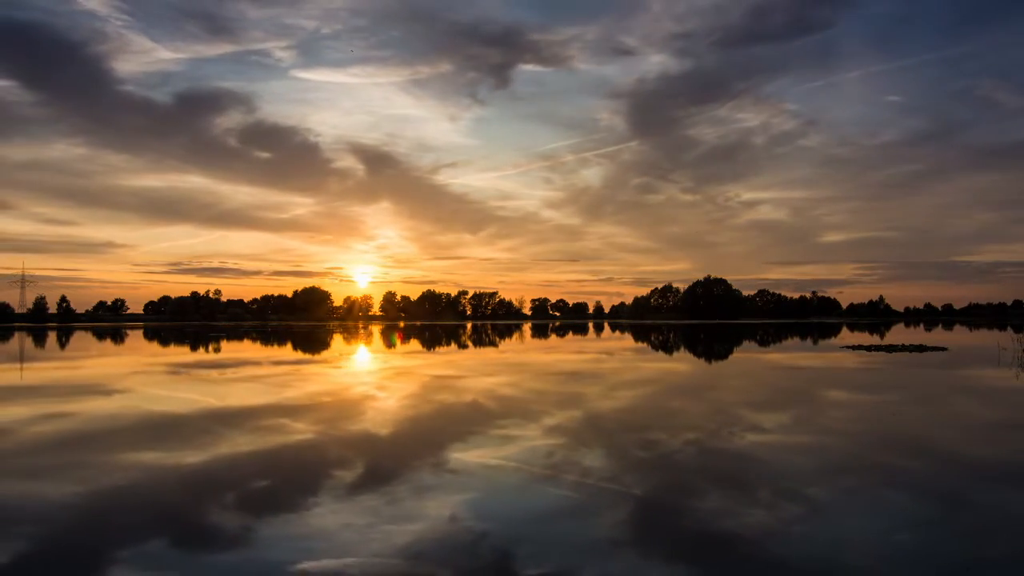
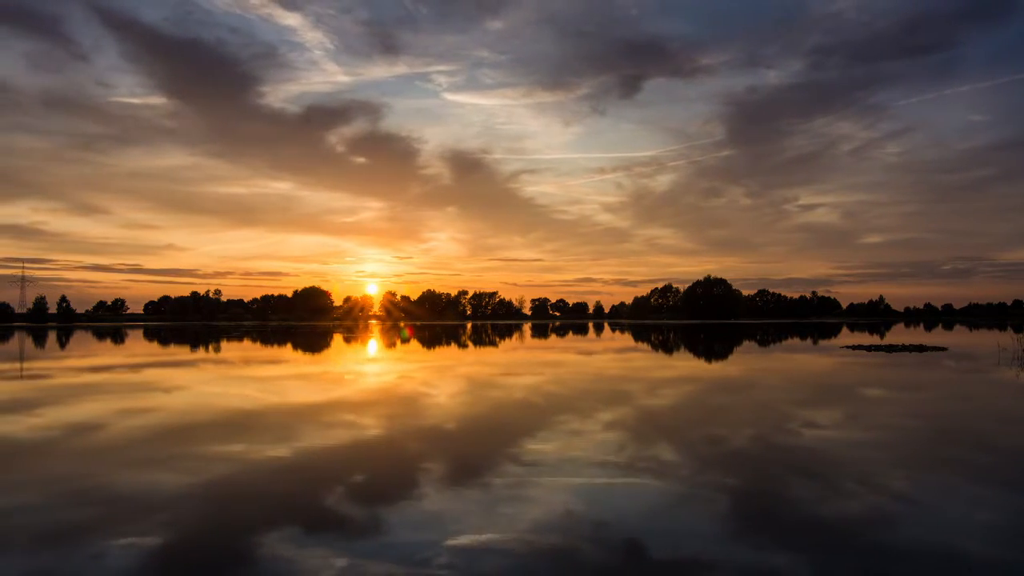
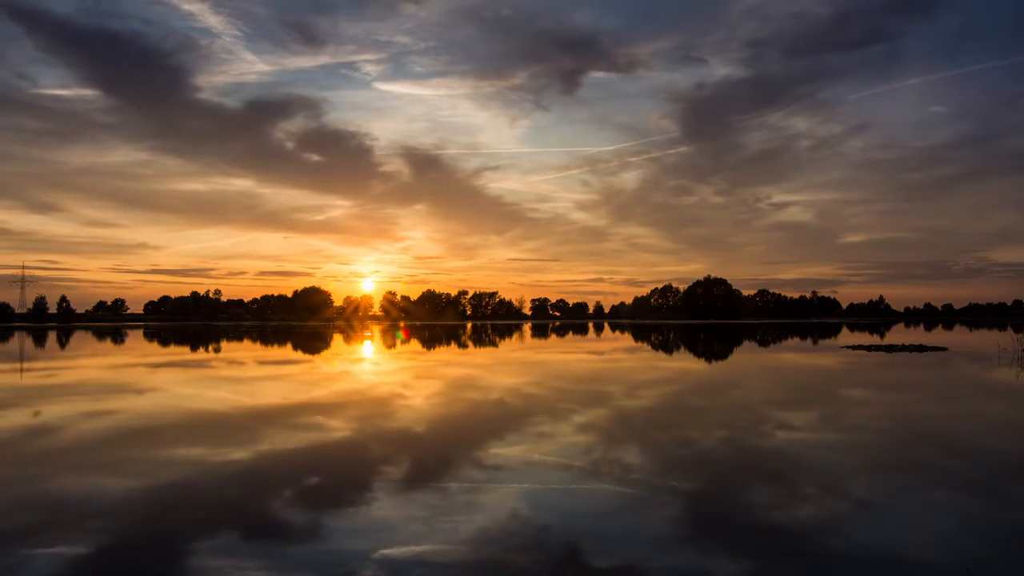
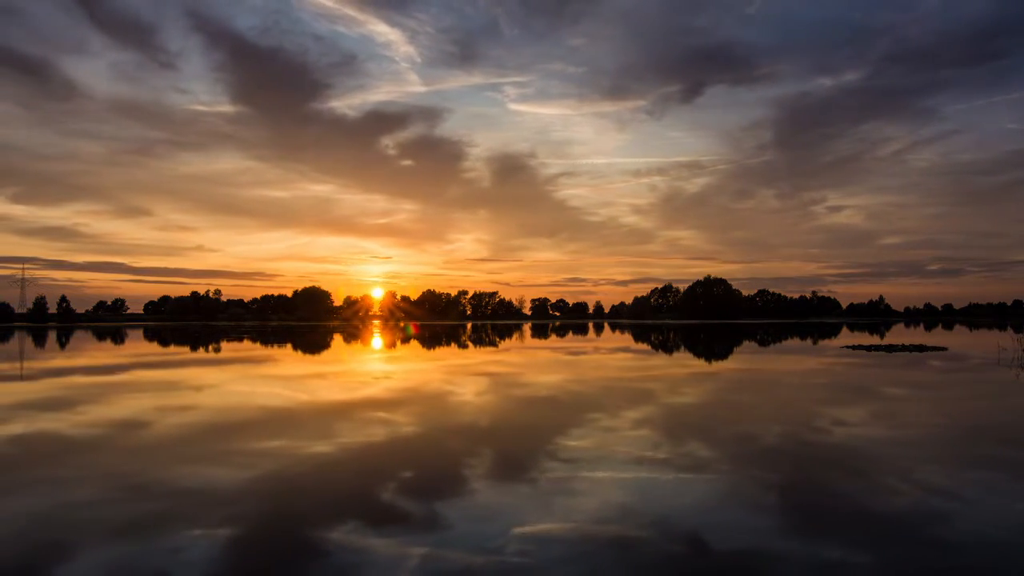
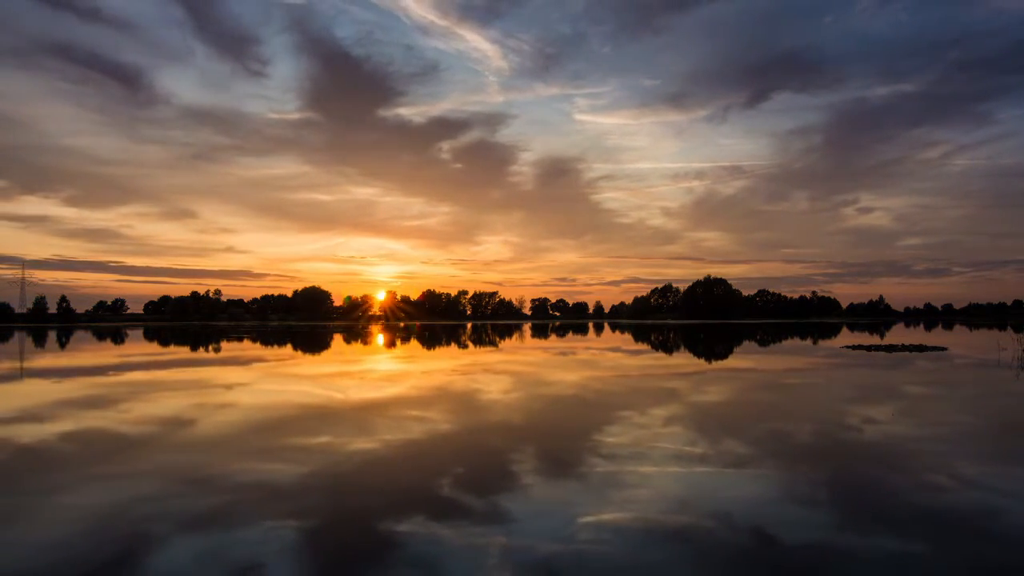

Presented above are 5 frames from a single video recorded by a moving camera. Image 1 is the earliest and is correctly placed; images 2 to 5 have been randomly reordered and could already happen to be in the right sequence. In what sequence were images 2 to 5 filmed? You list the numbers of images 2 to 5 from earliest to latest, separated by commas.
3, 2, 4, 5
